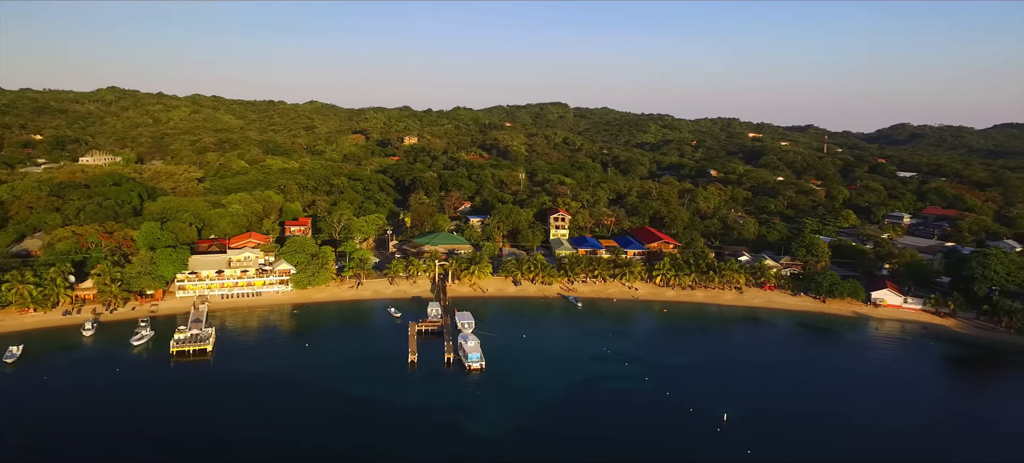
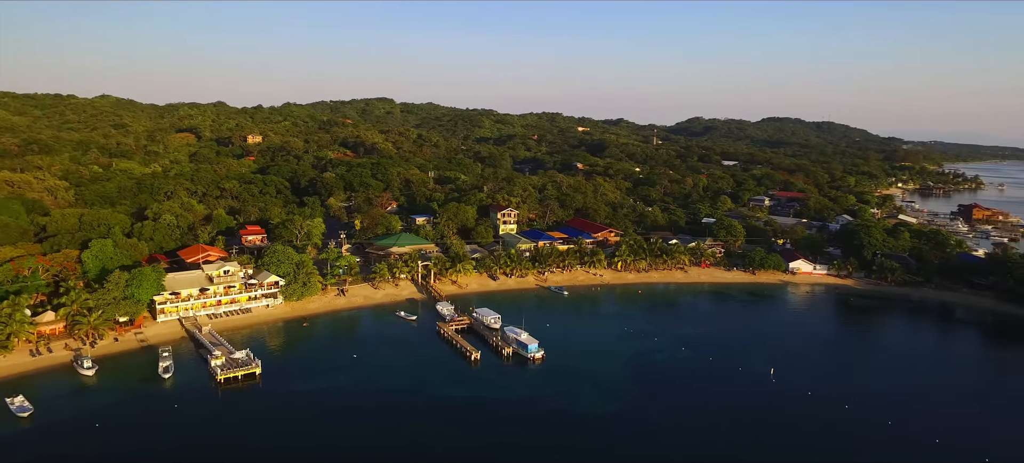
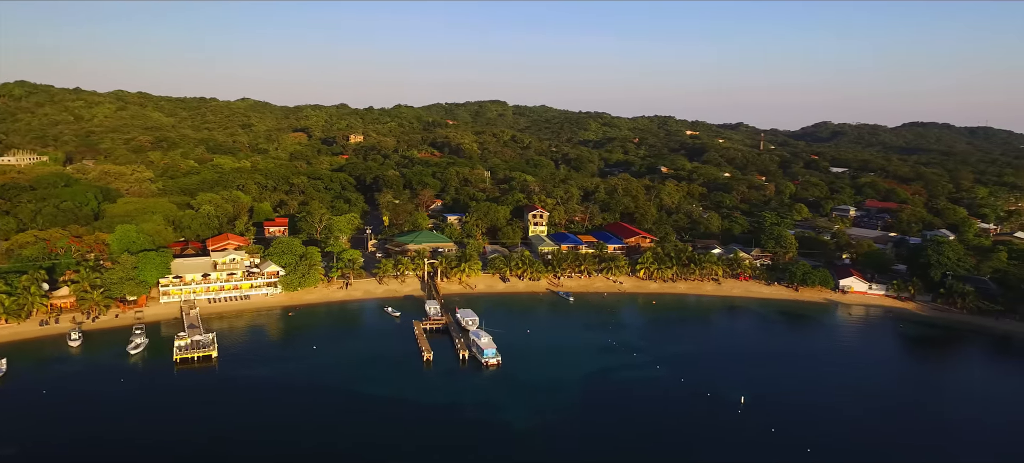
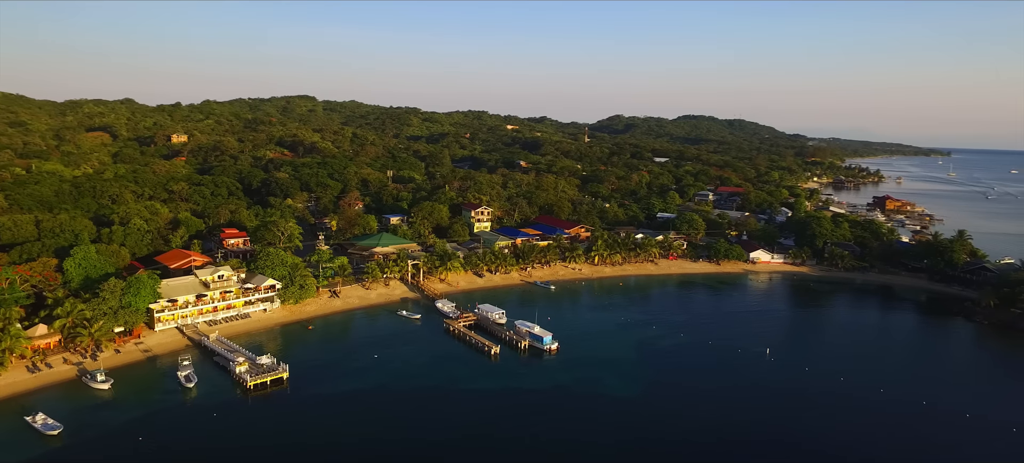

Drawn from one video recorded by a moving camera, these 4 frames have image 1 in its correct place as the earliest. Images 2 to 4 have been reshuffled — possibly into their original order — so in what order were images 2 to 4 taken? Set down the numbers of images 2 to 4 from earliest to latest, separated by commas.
3, 2, 4
